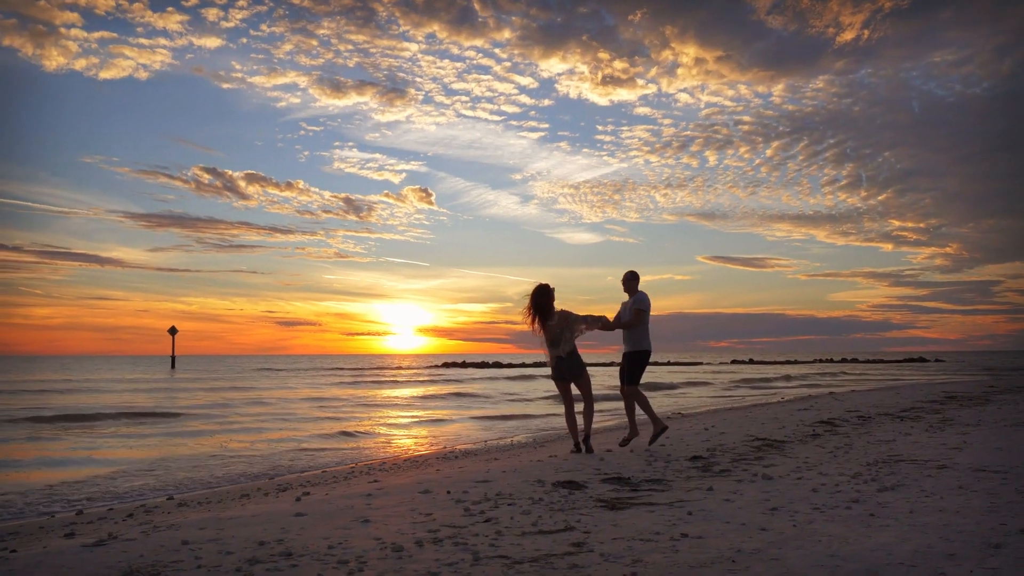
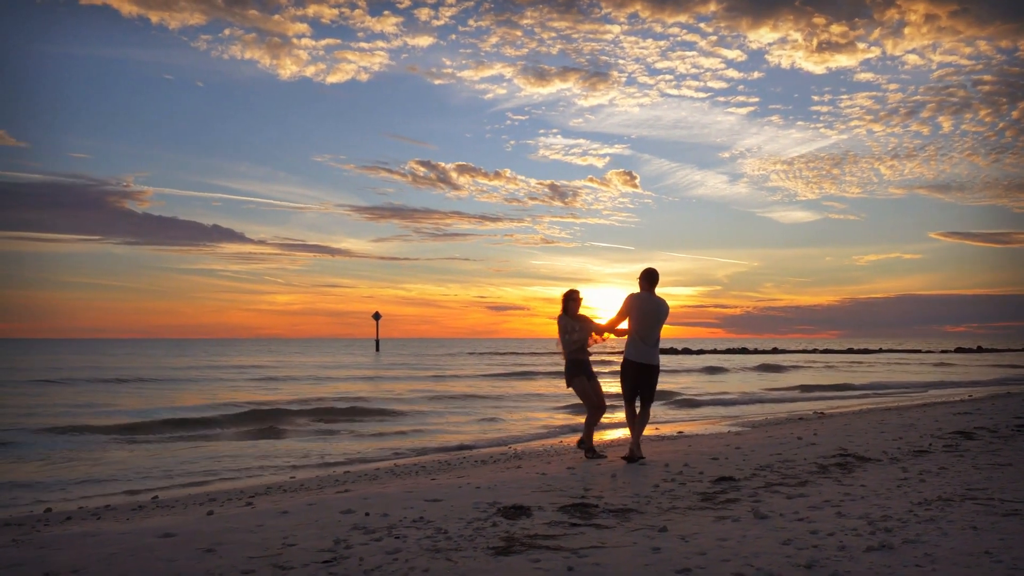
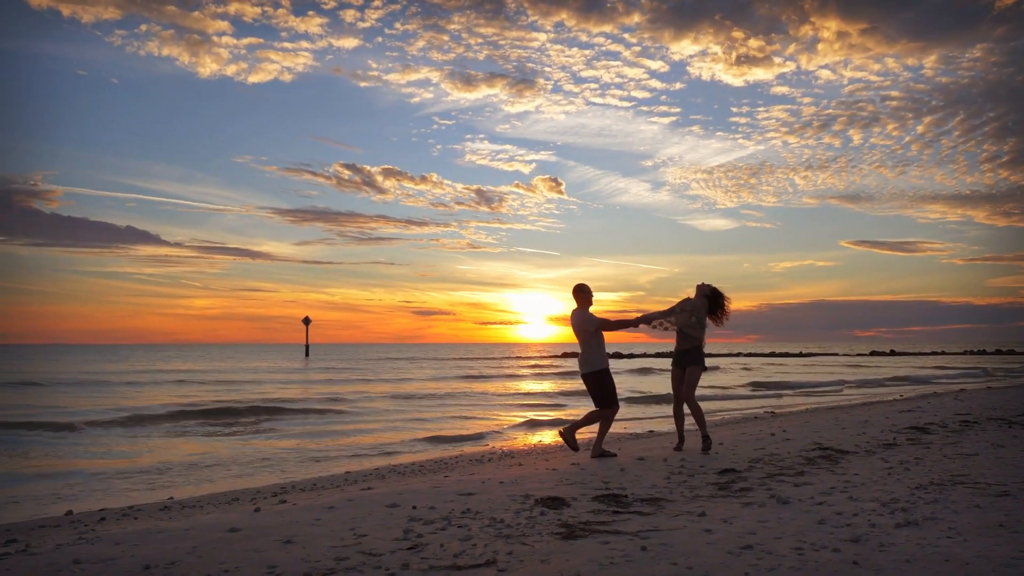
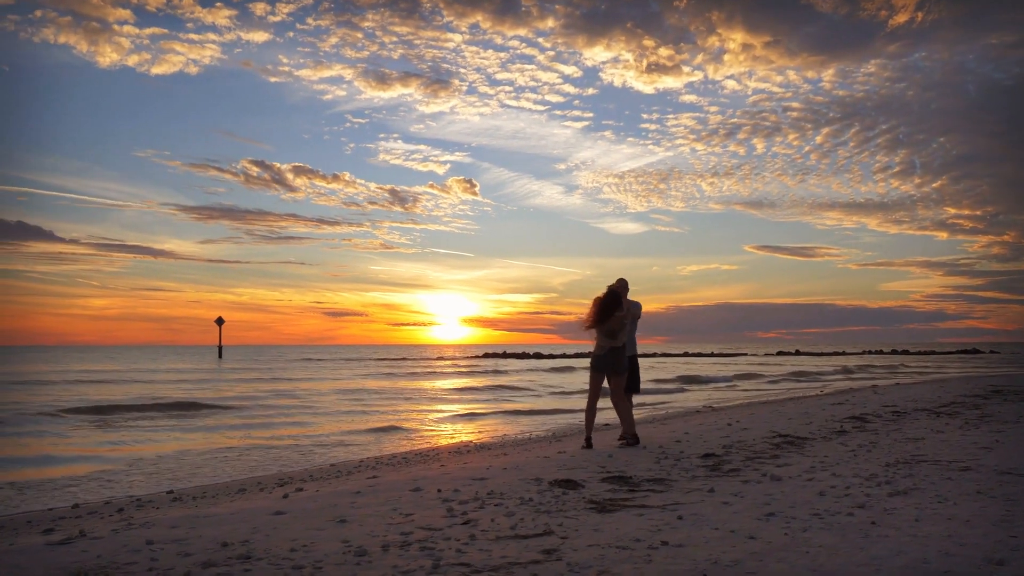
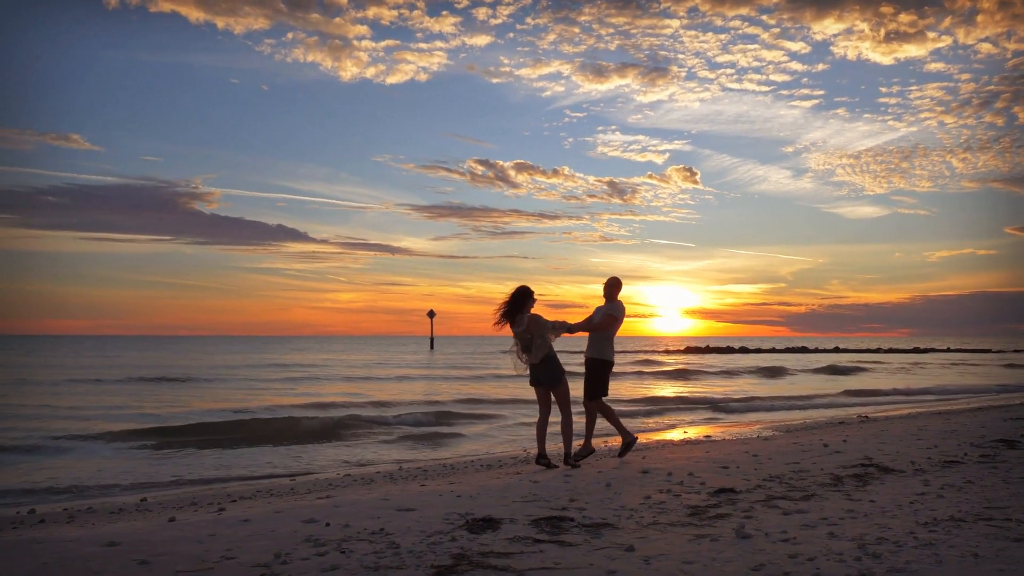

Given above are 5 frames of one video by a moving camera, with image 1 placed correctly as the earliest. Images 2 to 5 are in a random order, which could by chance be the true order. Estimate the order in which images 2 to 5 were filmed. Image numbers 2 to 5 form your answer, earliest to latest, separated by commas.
4, 3, 2, 5
